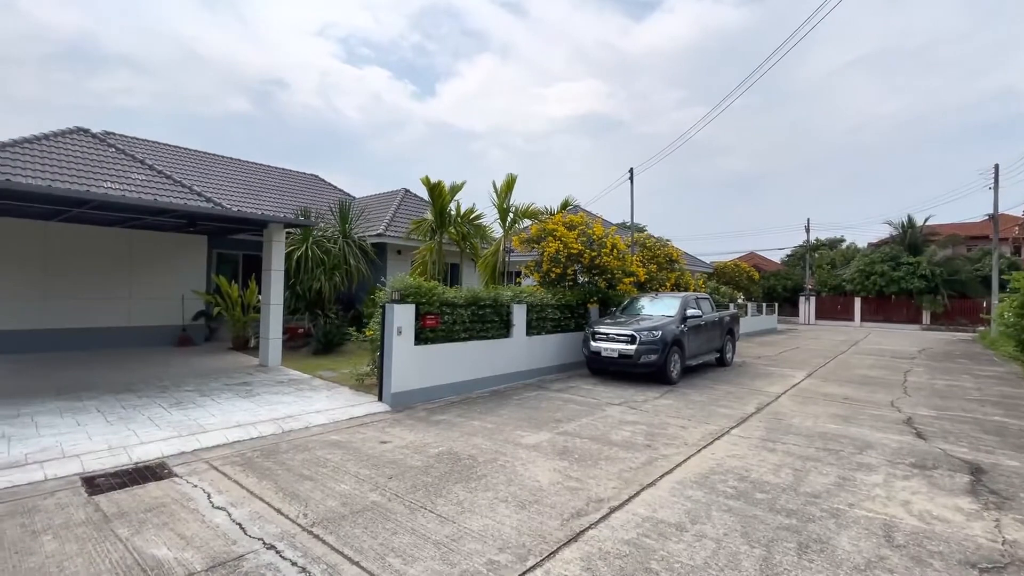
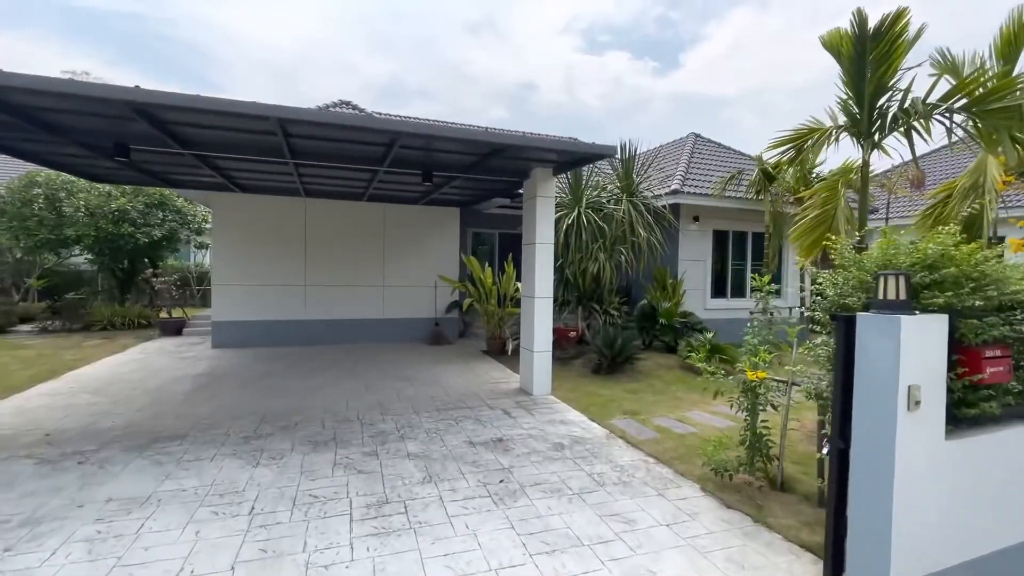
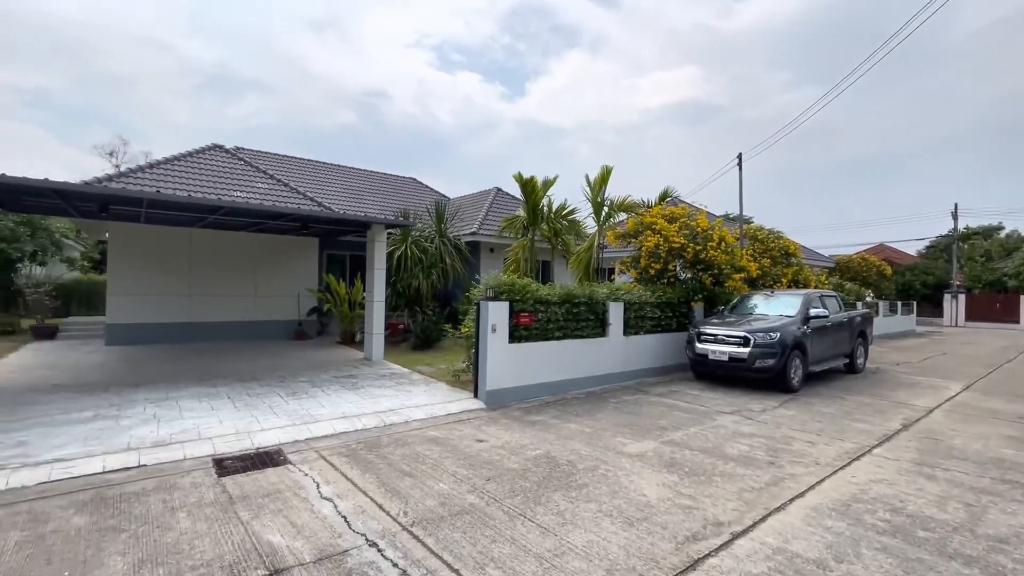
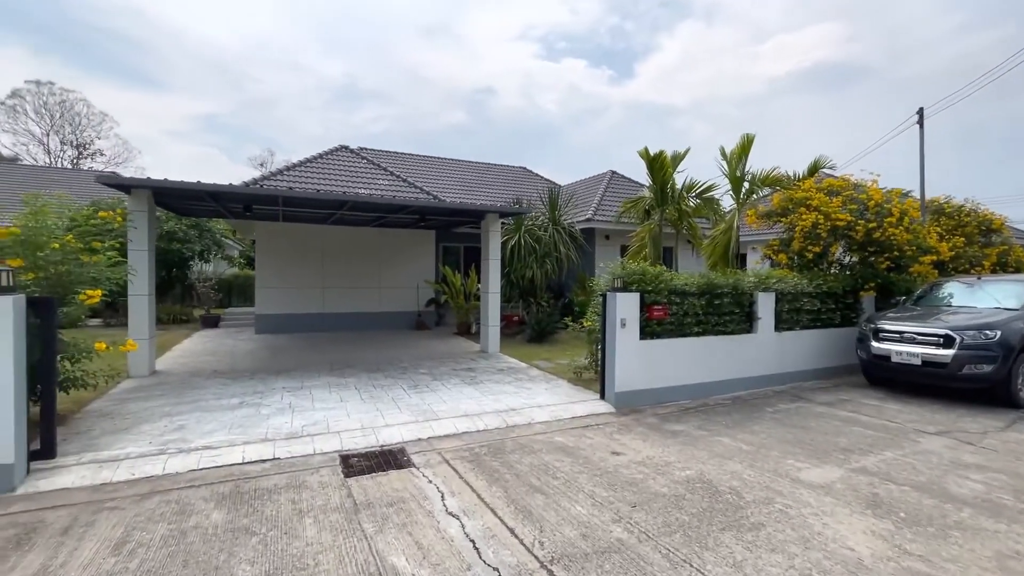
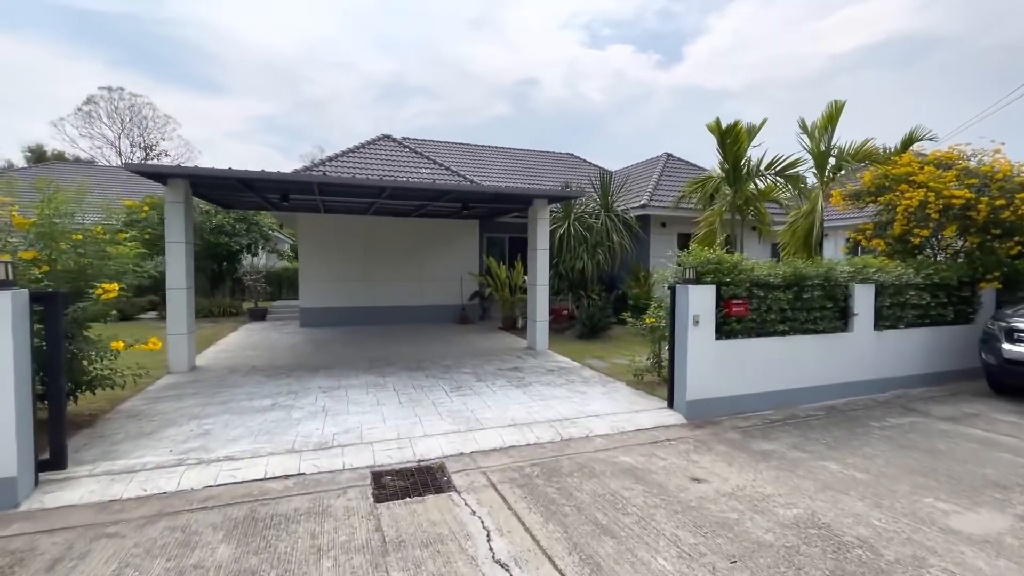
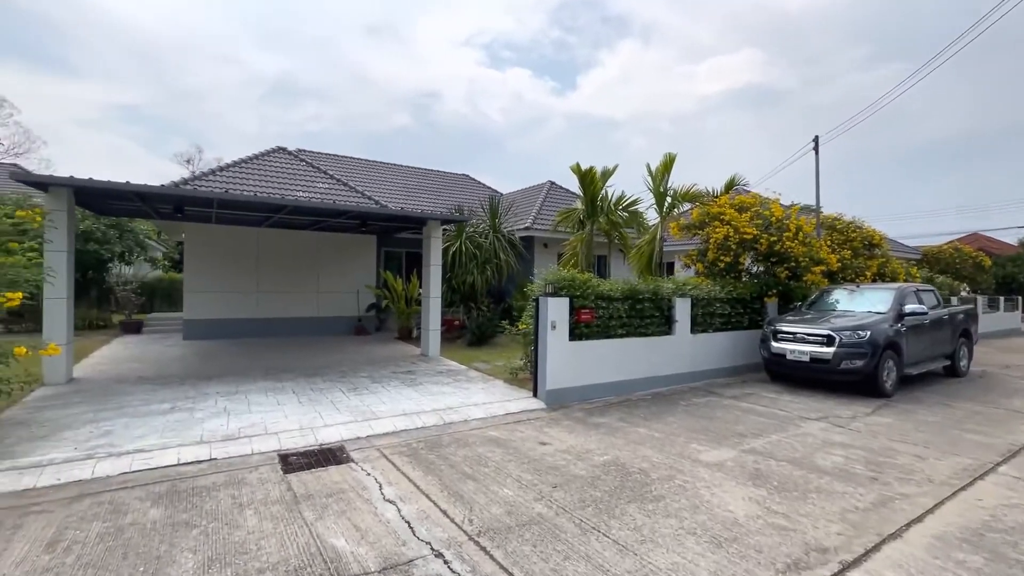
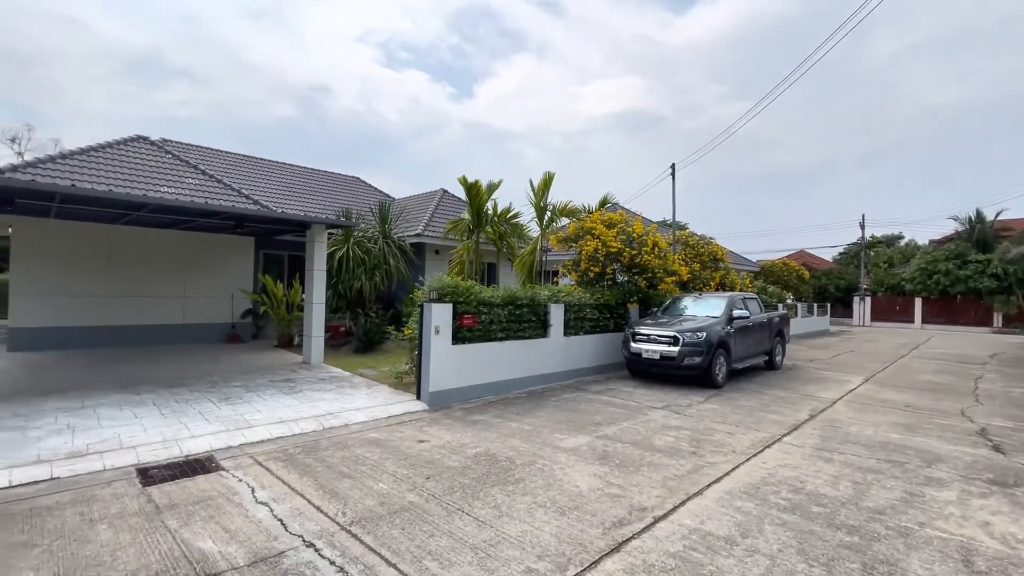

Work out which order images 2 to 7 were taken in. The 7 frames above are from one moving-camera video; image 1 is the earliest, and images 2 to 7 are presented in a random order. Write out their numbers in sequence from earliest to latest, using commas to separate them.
7, 3, 6, 4, 5, 2
